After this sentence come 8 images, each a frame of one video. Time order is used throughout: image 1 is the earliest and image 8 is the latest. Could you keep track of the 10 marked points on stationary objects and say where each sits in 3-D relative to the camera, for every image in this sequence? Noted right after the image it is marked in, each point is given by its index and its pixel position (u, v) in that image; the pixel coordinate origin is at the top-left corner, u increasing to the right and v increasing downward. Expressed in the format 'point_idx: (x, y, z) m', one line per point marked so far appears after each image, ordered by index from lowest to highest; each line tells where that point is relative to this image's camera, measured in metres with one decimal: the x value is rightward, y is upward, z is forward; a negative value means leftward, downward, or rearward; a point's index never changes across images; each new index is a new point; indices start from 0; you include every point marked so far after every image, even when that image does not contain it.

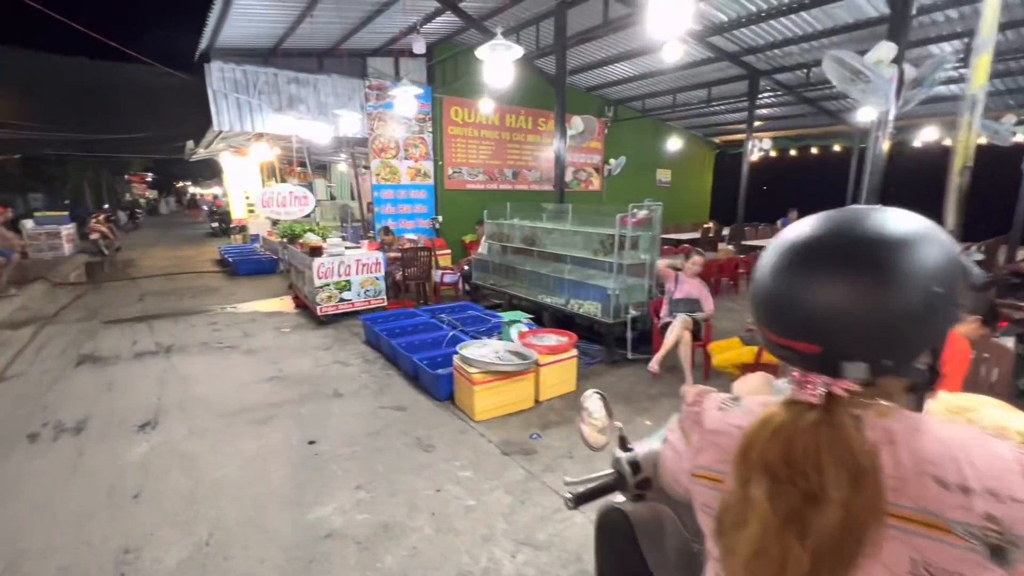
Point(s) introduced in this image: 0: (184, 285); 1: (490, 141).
0: (-6.1, +0.1, +8.8) m
1: (-0.4, +2.8, +9.0) m
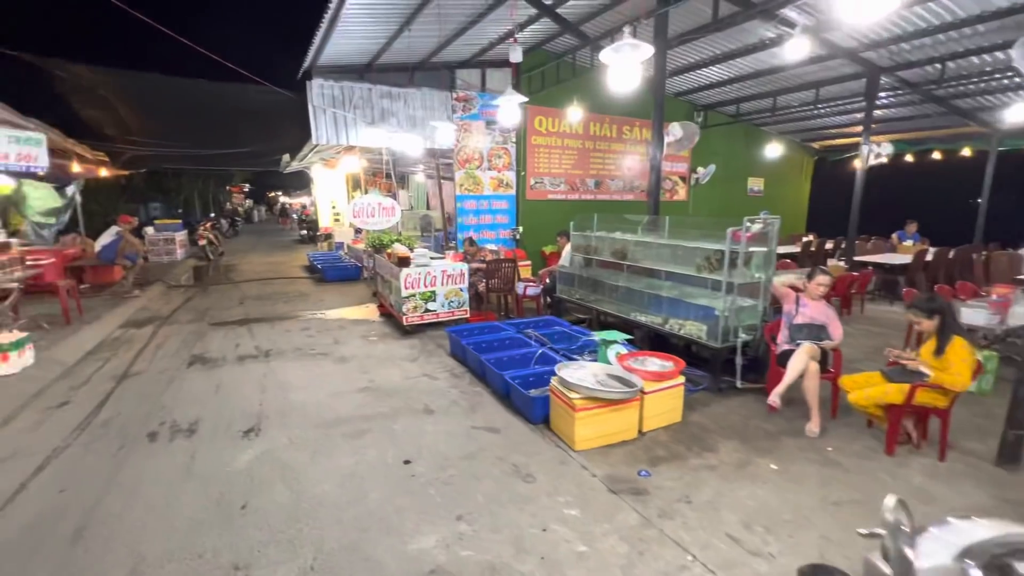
0: (-4.6, 0.0, +9.3) m
1: (+1.1, +2.6, +8.8) m
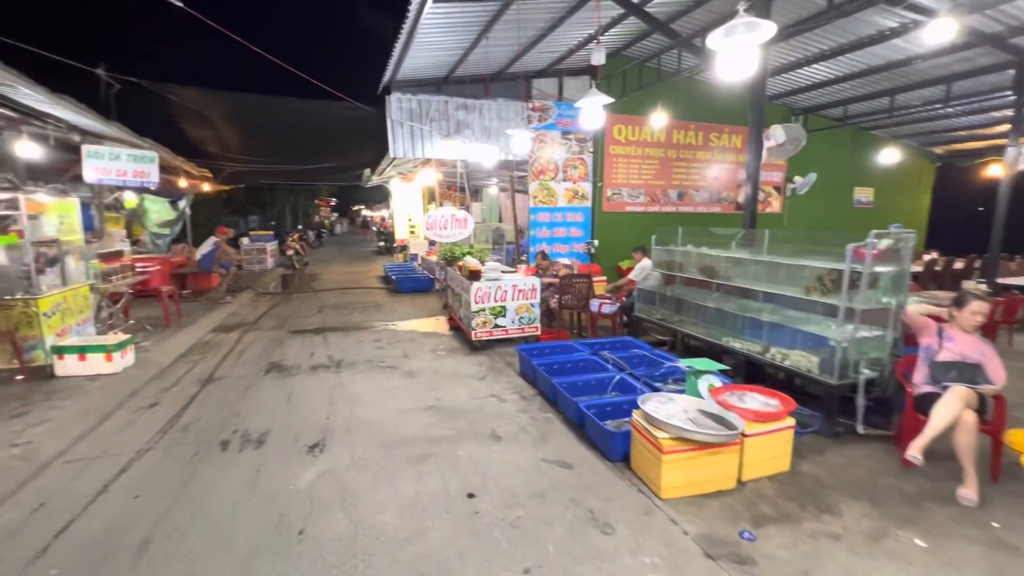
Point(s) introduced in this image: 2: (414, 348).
0: (-3.2, -0.2, +9.6) m
1: (+2.5, +2.2, +8.3) m
2: (-1.3, -0.8, +6.1) m
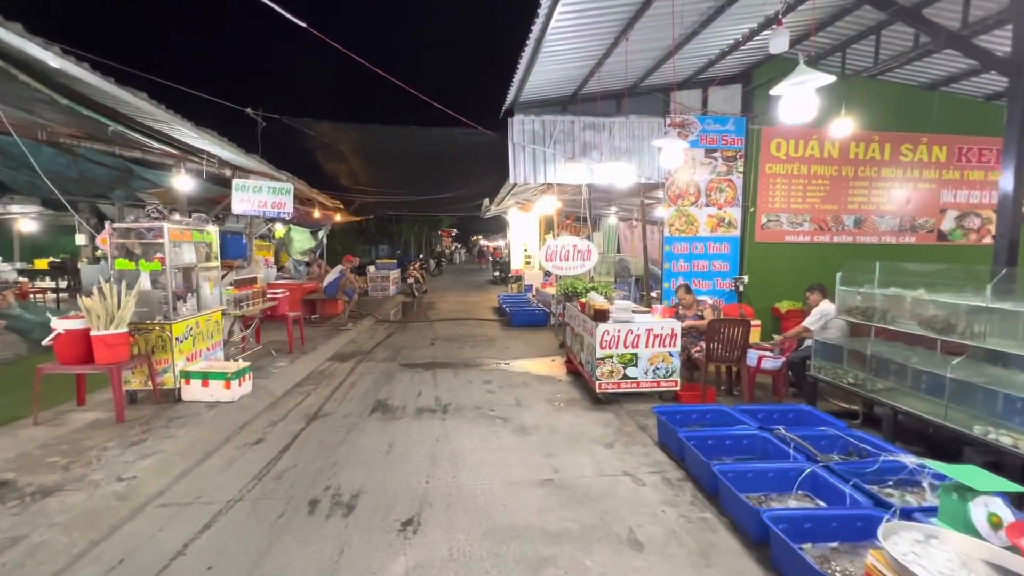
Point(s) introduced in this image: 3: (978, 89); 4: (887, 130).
0: (-0.9, -0.9, +9.2) m
1: (+4.5, +1.6, +6.7) m
2: (+0.2, -1.2, +5.3) m
3: (+6.7, +2.8, +6.8) m
4: (+5.4, +2.3, +6.8) m
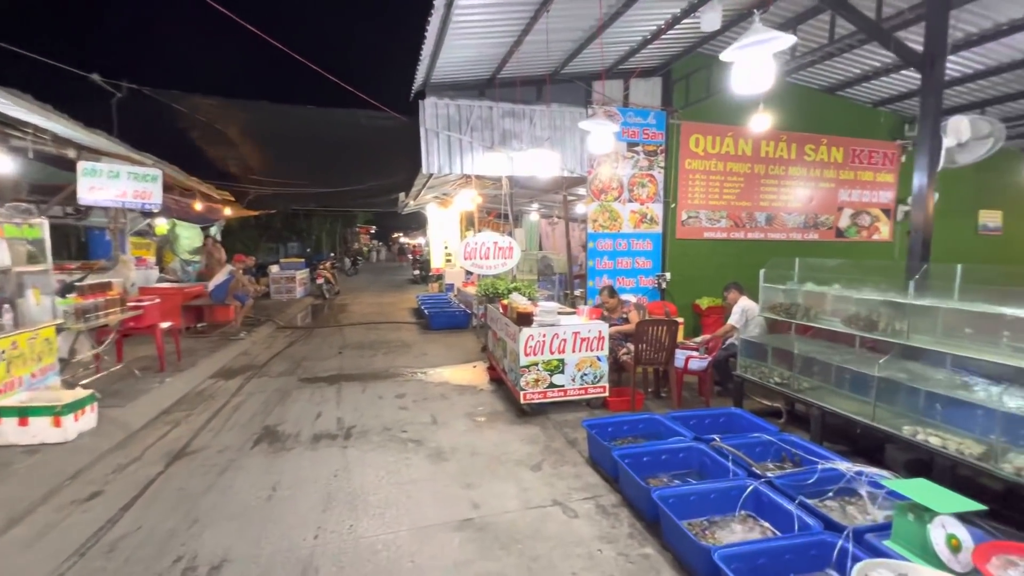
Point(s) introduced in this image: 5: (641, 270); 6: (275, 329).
0: (-2.3, -0.9, +8.4) m
1: (+3.3, +1.6, +6.8) m
2: (-0.7, -1.2, +4.8) m
3: (+5.5, +2.9, +7.2) m
4: (+4.2, +2.4, +7.1) m
5: (+1.8, +0.2, +6.6) m
6: (-4.6, -0.8, +9.2) m
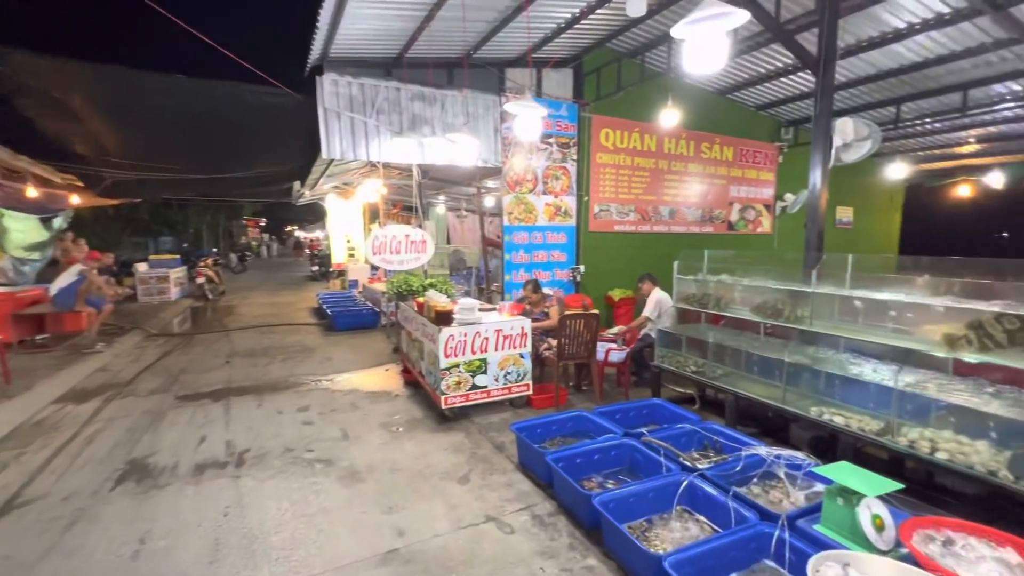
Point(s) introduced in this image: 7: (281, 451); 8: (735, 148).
0: (-3.8, -0.9, +7.6) m
1: (+2.0, +1.7, +7.1) m
2: (-1.4, -1.2, +4.3) m
3: (+4.0, +3.1, +7.9) m
4: (+2.9, +2.5, +7.5) m
5: (+0.6, +0.3, +6.6) m
6: (-6.1, -0.8, +7.9) m
7: (-1.8, -1.3, +3.7) m
8: (+3.7, +2.4, +7.9) m
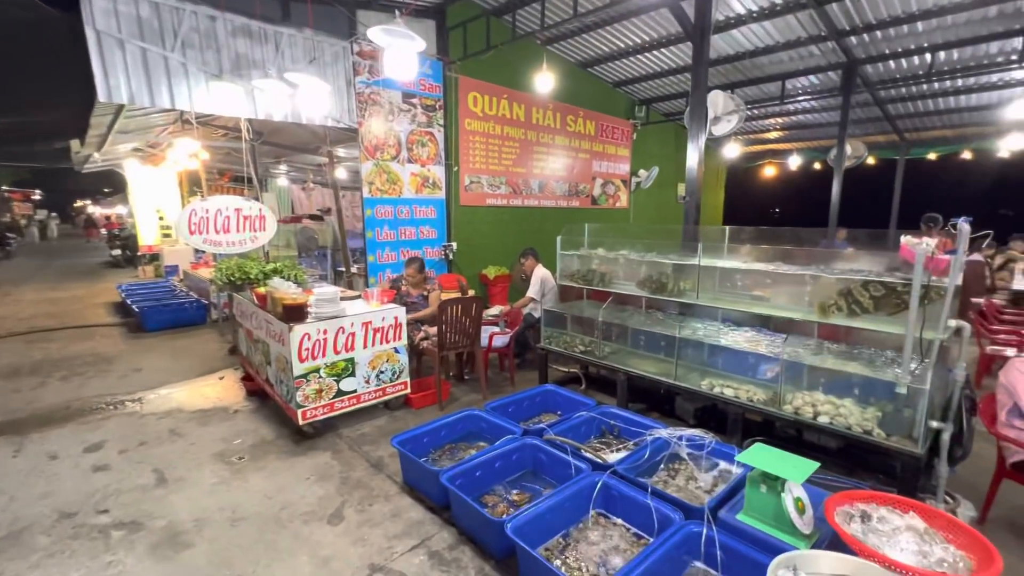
0: (-5.5, -0.8, +5.7) m
1: (+0.1, +2.1, +6.7) m
2: (-2.3, -1.2, +3.3) m
3: (+1.7, +3.6, +8.0) m
4: (+0.7, +2.9, +7.3) m
5: (-1.1, +0.6, +6.0) m
6: (-7.9, -0.8, +5.3) m
7: (-2.5, -1.3, +2.6) m
8: (+1.5, +2.8, +8.0) m
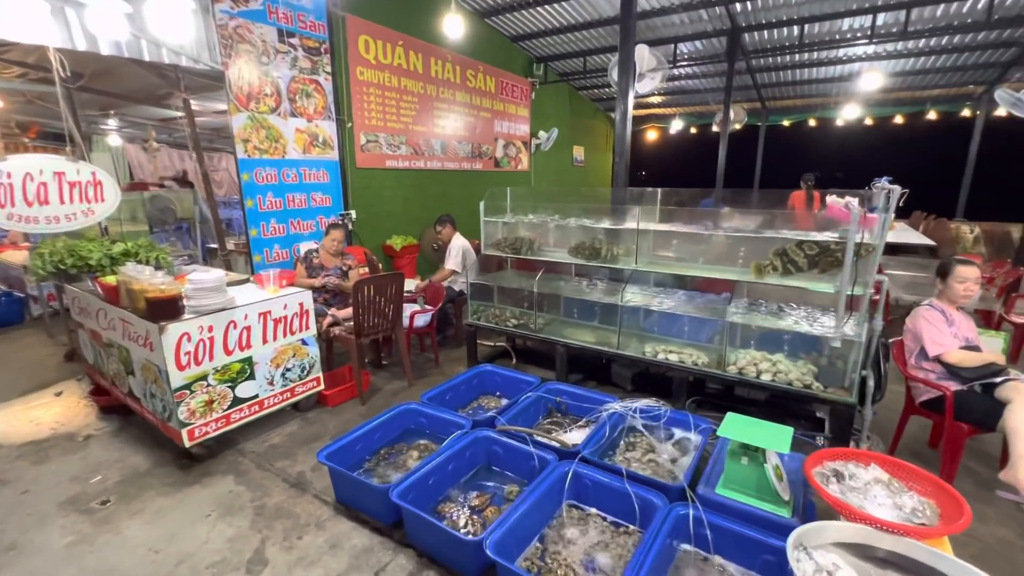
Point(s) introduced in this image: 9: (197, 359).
0: (-6.3, -0.8, +4.0) m
1: (-1.2, +2.5, +6.0) m
2: (-2.6, -1.1, +2.4) m
3: (0.0, +4.2, +7.5) m
4: (-0.8, +3.4, +6.7) m
5: (-2.1, +0.9, +5.2) m
6: (-8.5, -1.0, +3.1) m
7: (-2.7, -1.3, +1.7) m
8: (-0.2, +3.4, +7.6) m
9: (-1.8, -0.4, +2.7) m
